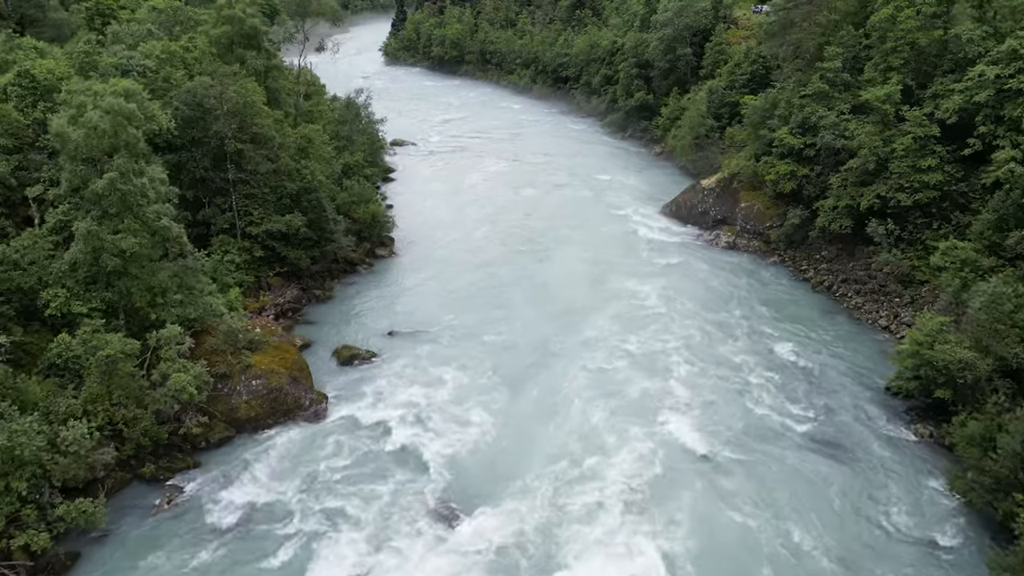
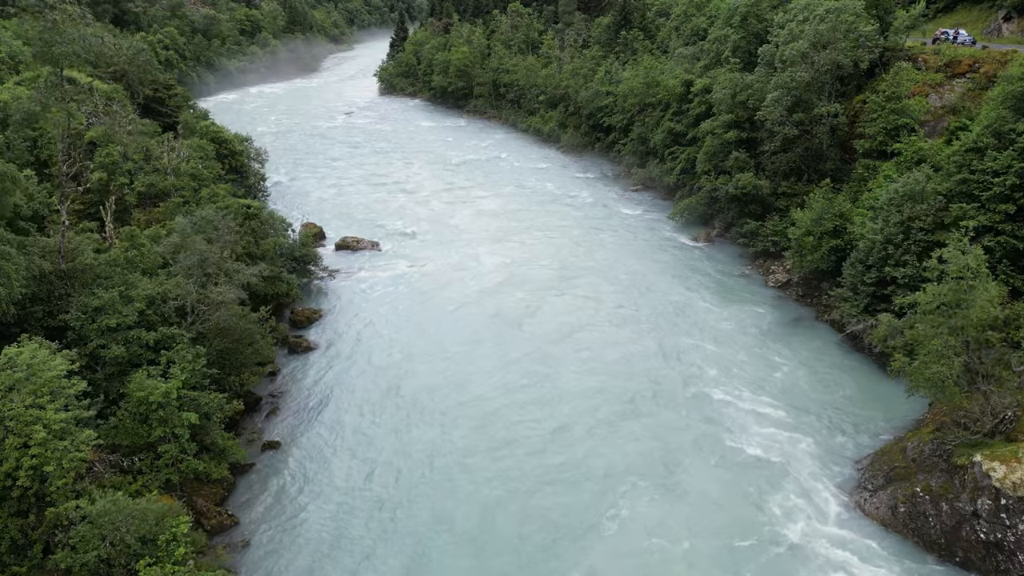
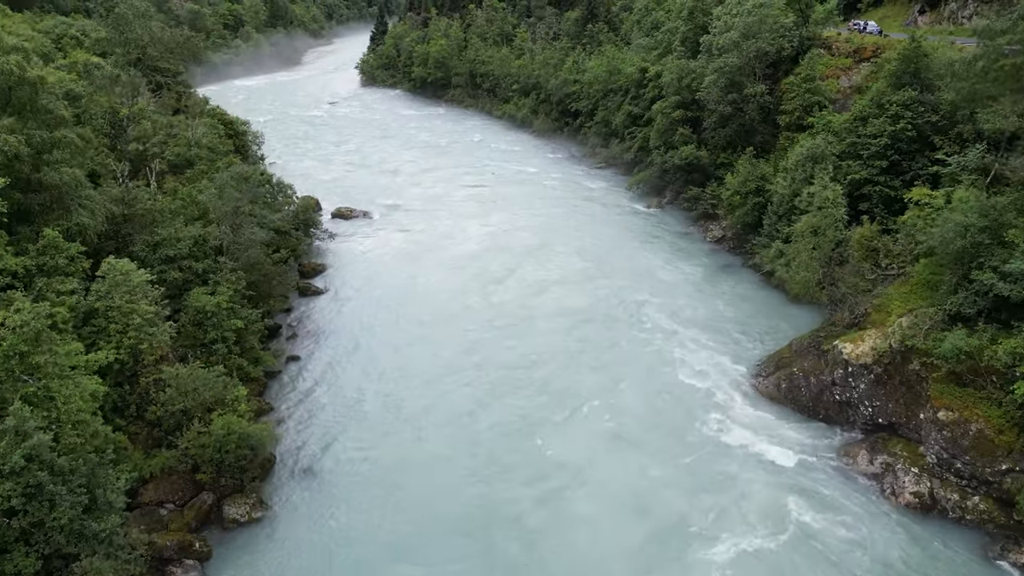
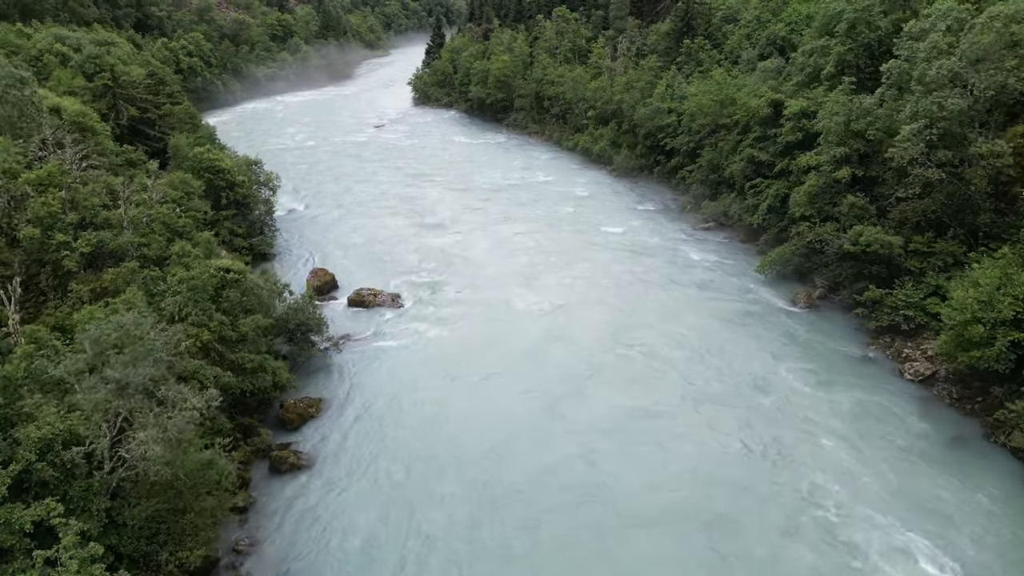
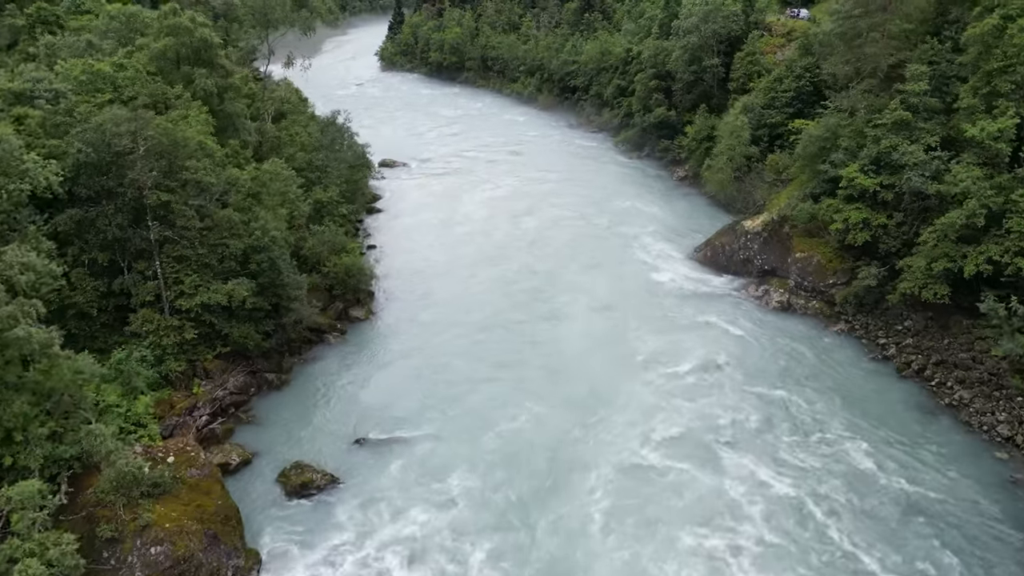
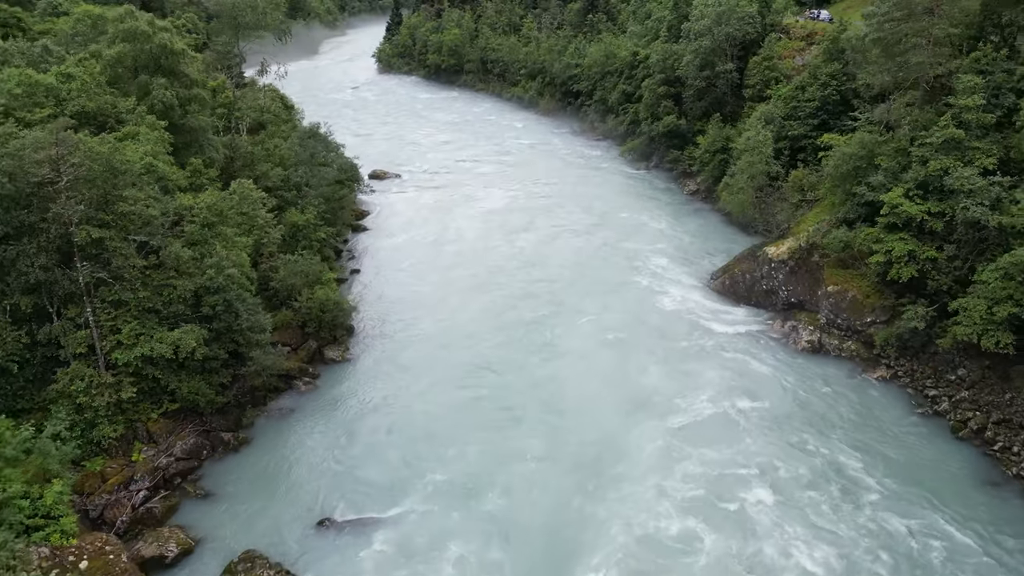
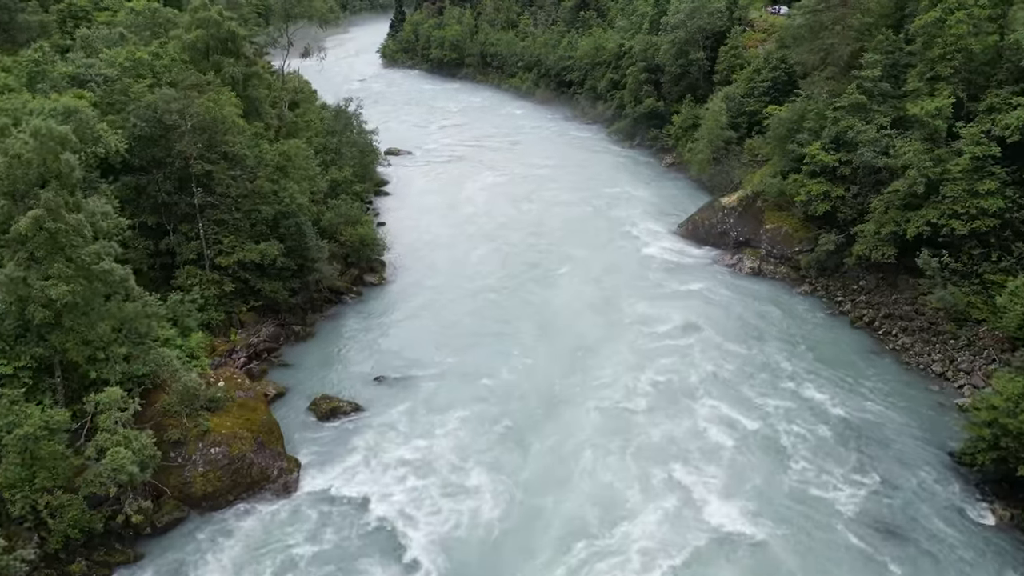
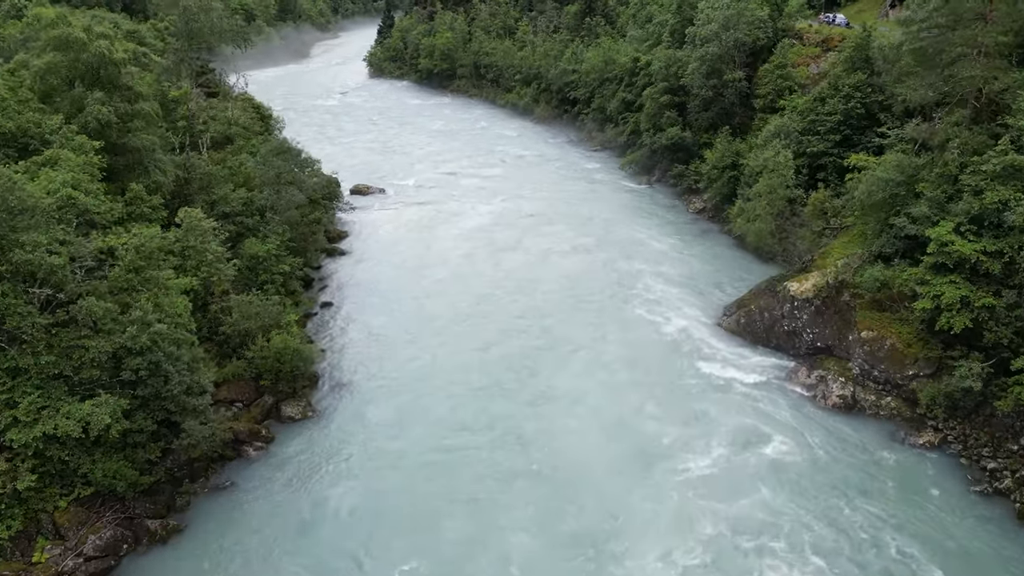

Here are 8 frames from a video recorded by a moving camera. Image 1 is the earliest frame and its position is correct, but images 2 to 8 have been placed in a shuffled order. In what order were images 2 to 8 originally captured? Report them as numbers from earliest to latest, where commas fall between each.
7, 5, 6, 8, 3, 2, 4
